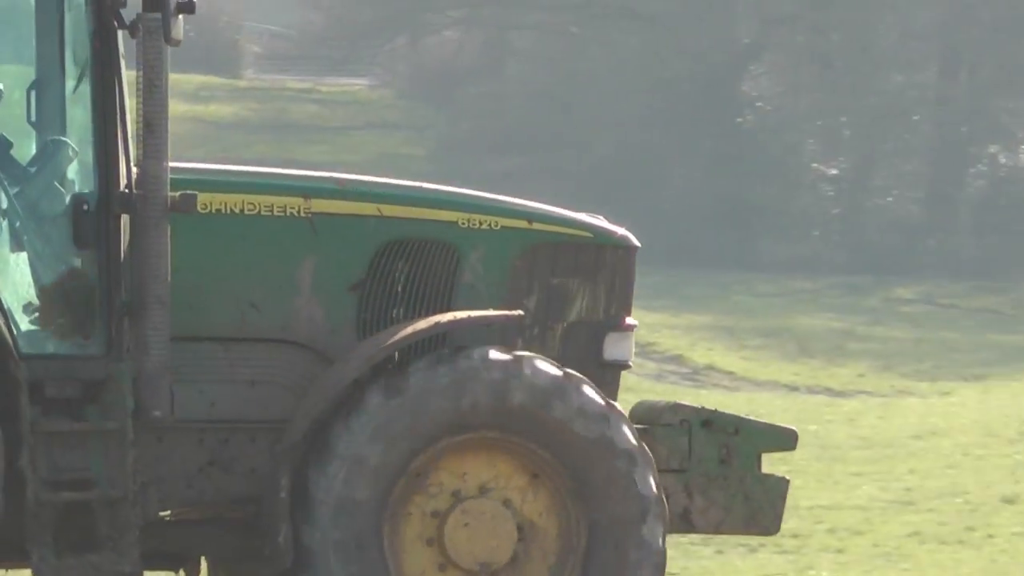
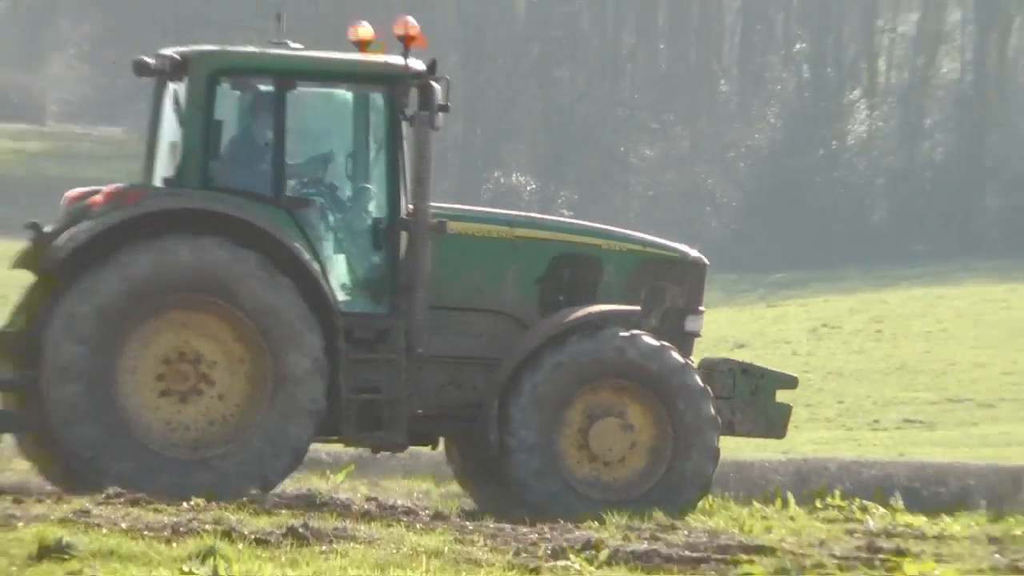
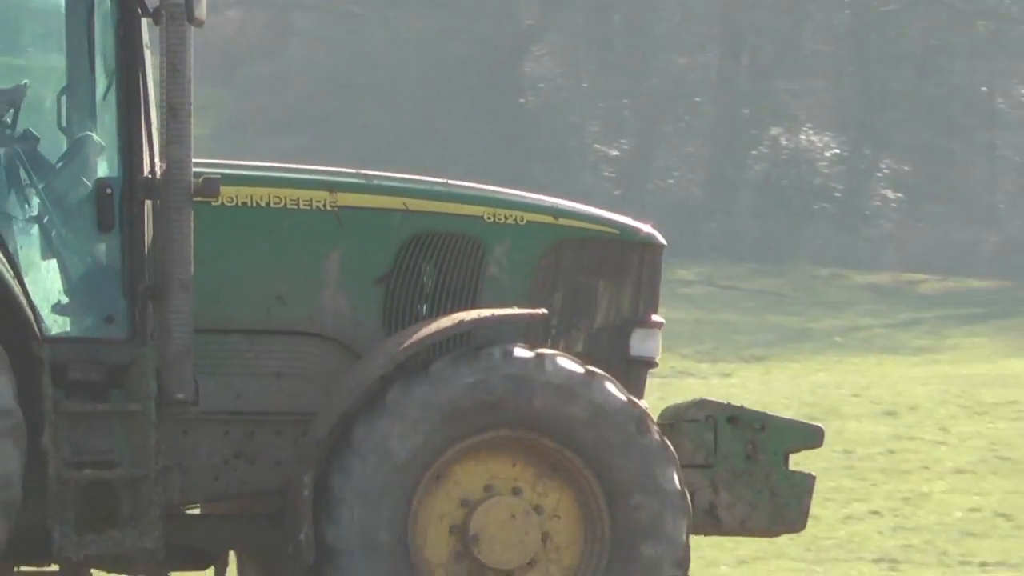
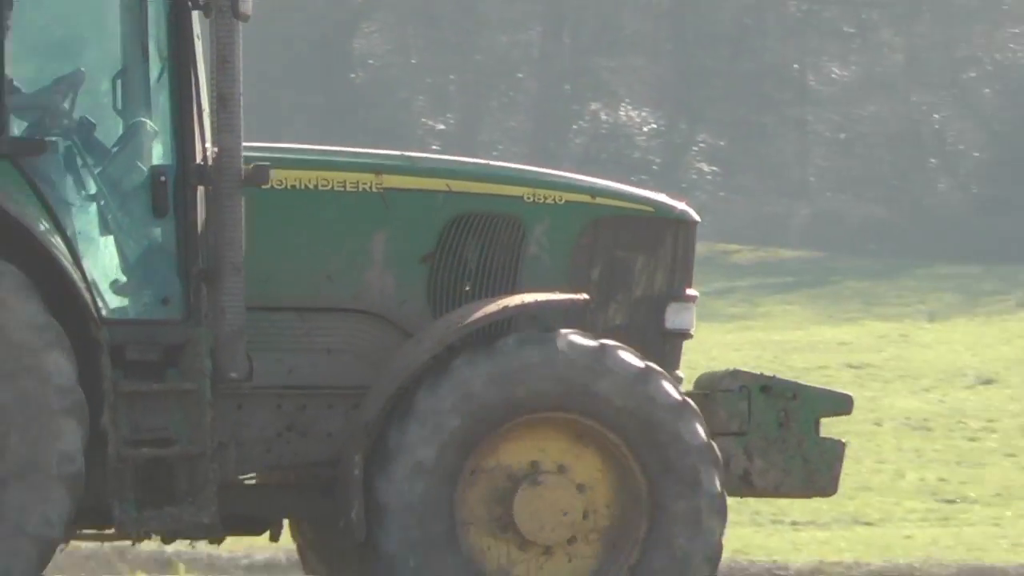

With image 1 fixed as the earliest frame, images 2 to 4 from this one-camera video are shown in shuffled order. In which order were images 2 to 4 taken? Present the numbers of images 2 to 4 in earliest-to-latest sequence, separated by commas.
3, 4, 2
